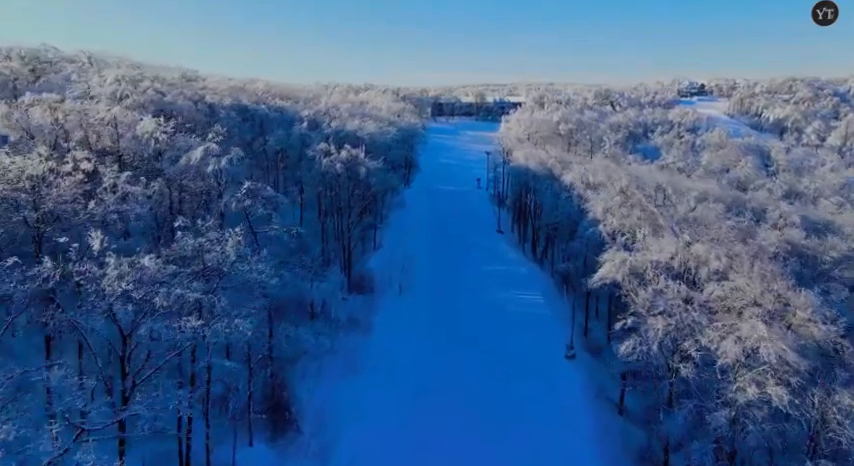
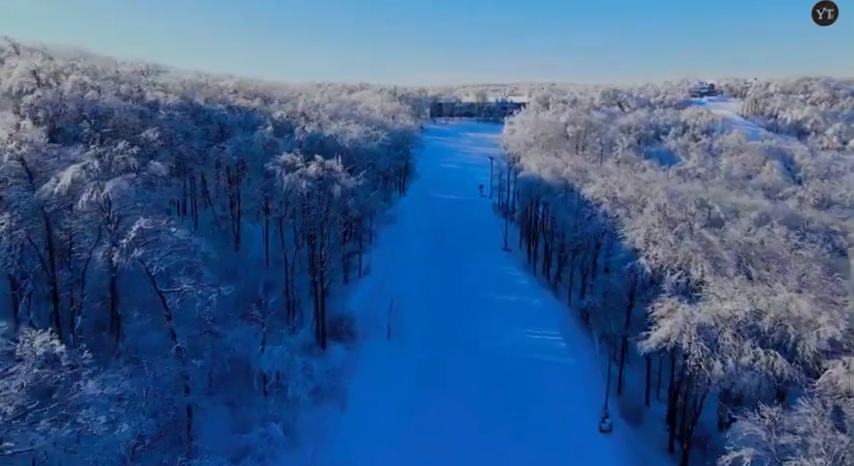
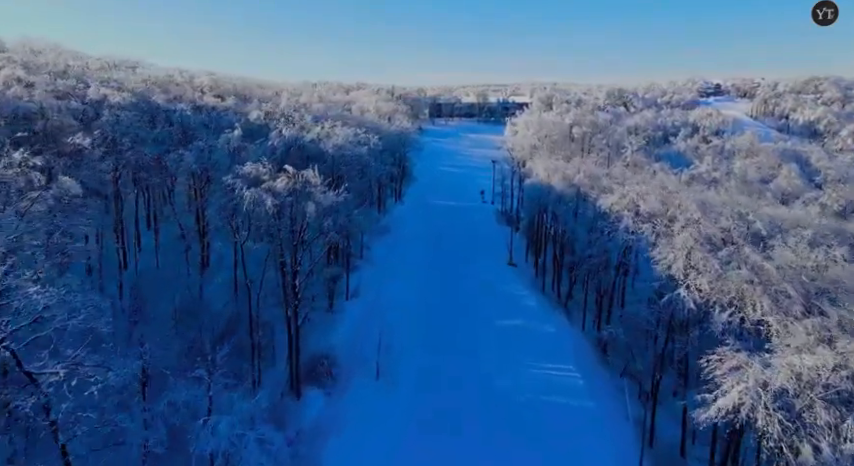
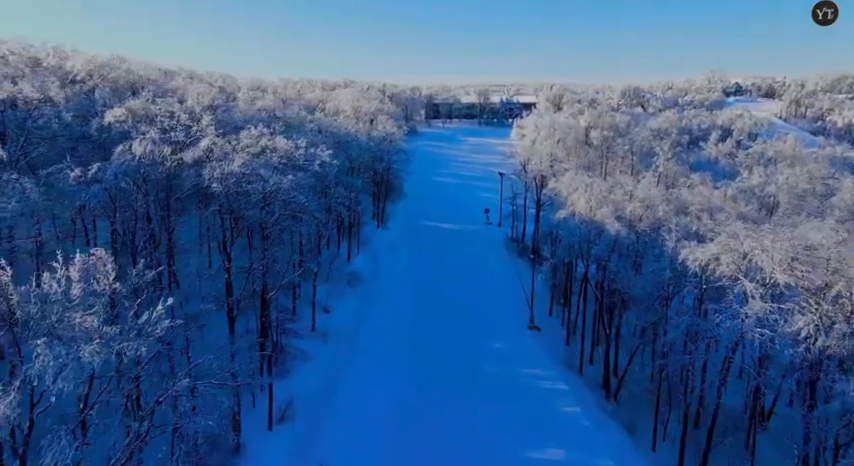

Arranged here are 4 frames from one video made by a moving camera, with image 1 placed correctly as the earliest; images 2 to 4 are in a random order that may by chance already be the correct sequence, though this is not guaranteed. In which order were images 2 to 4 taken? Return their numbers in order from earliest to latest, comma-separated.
2, 3, 4
